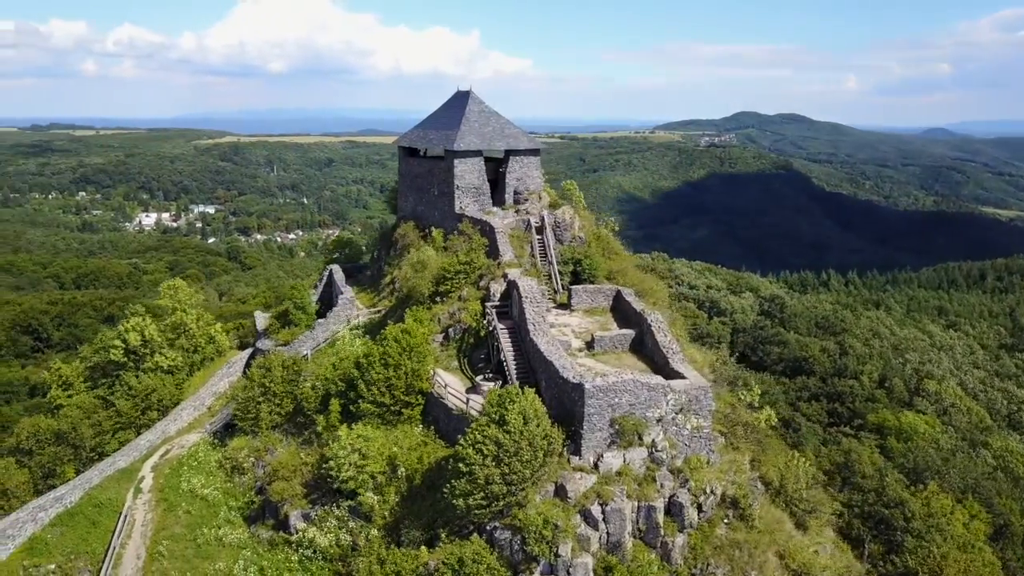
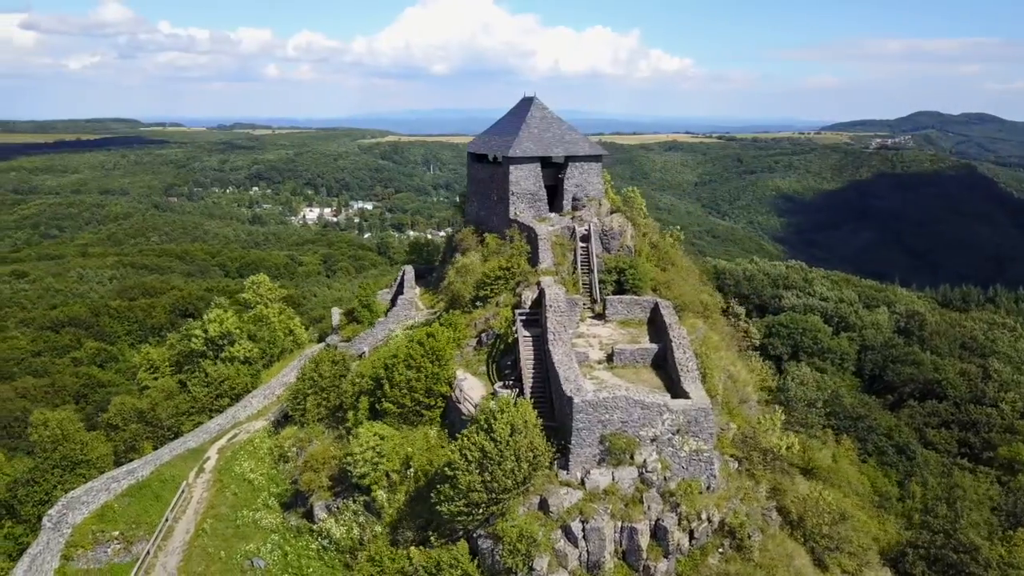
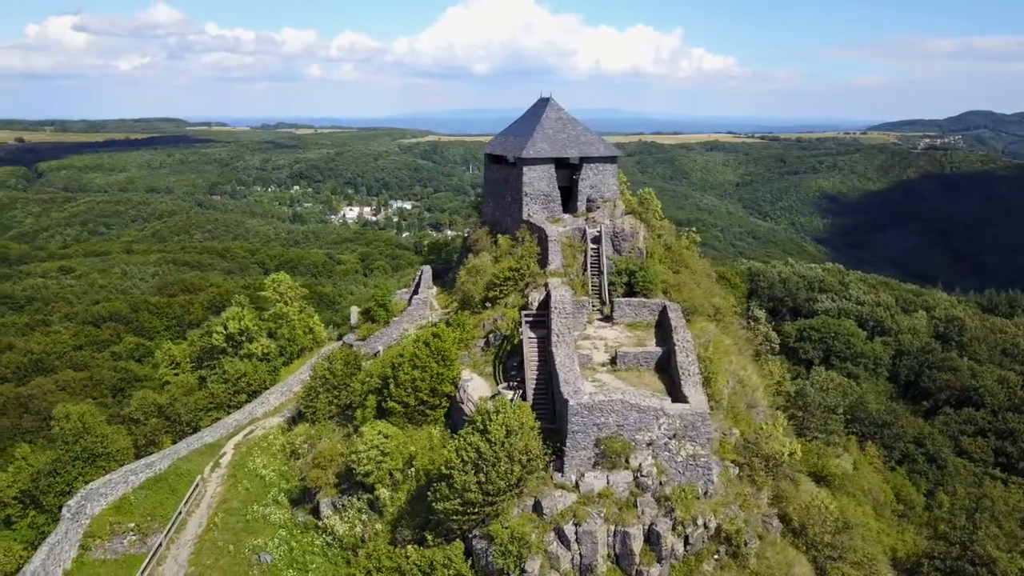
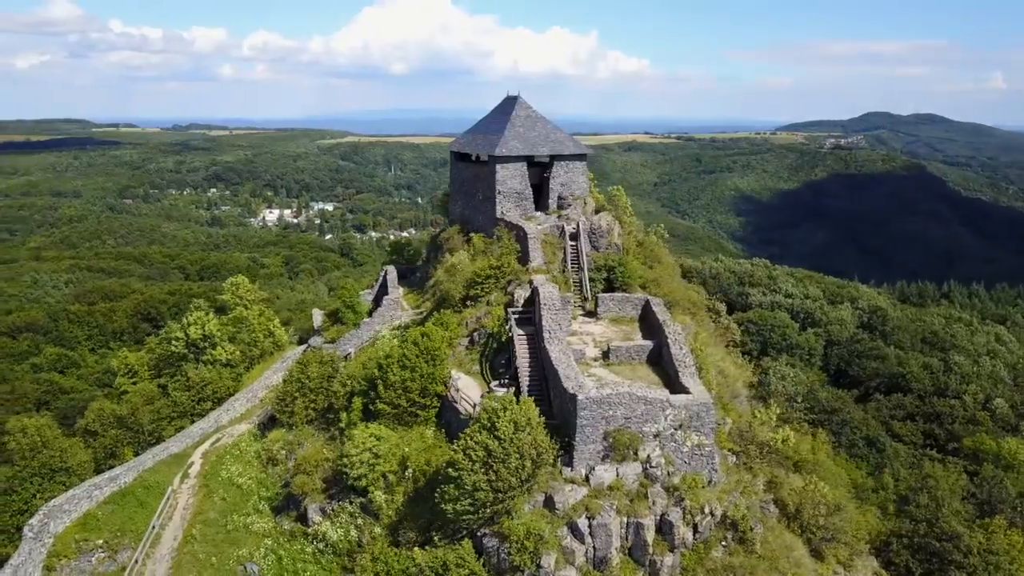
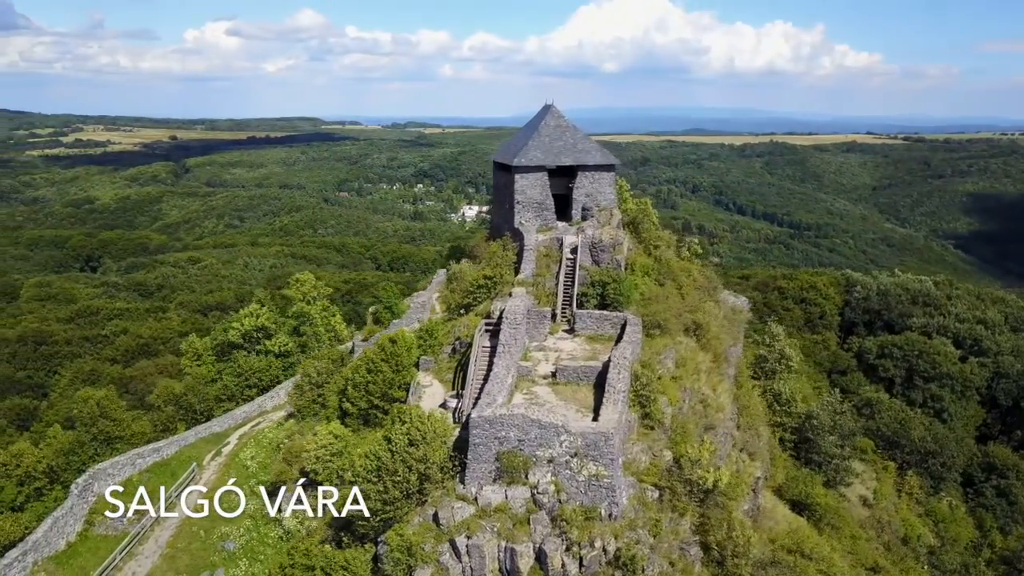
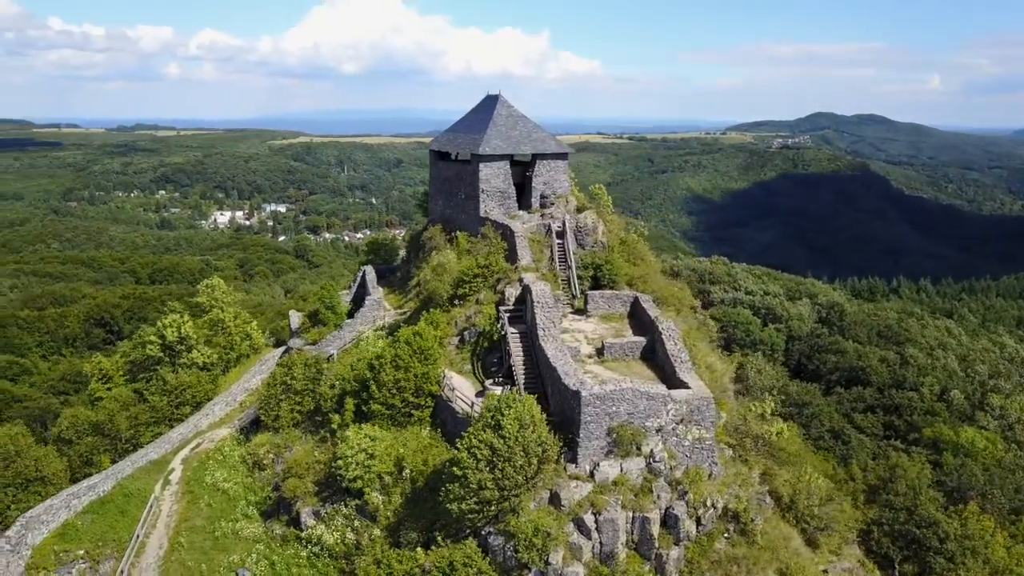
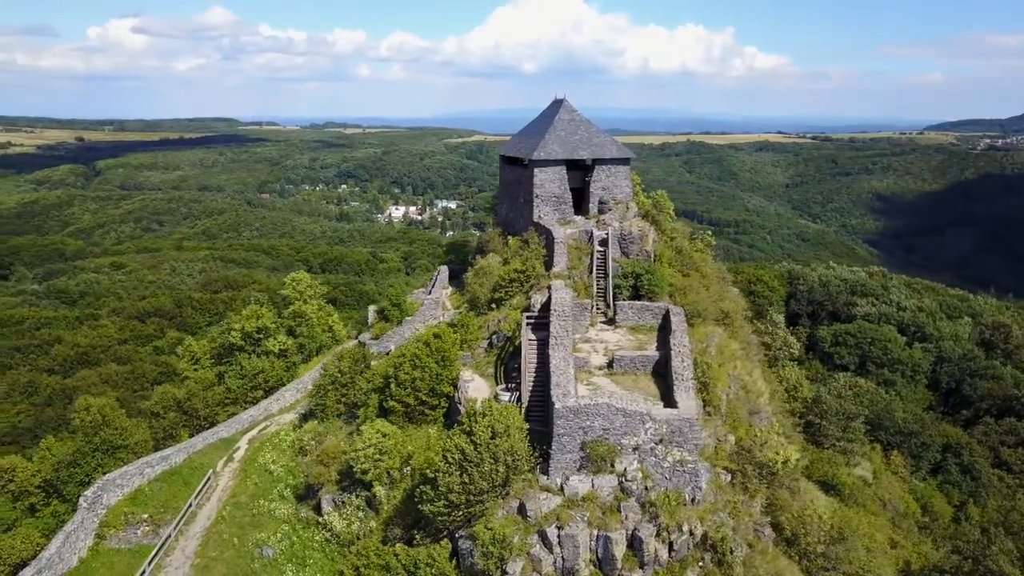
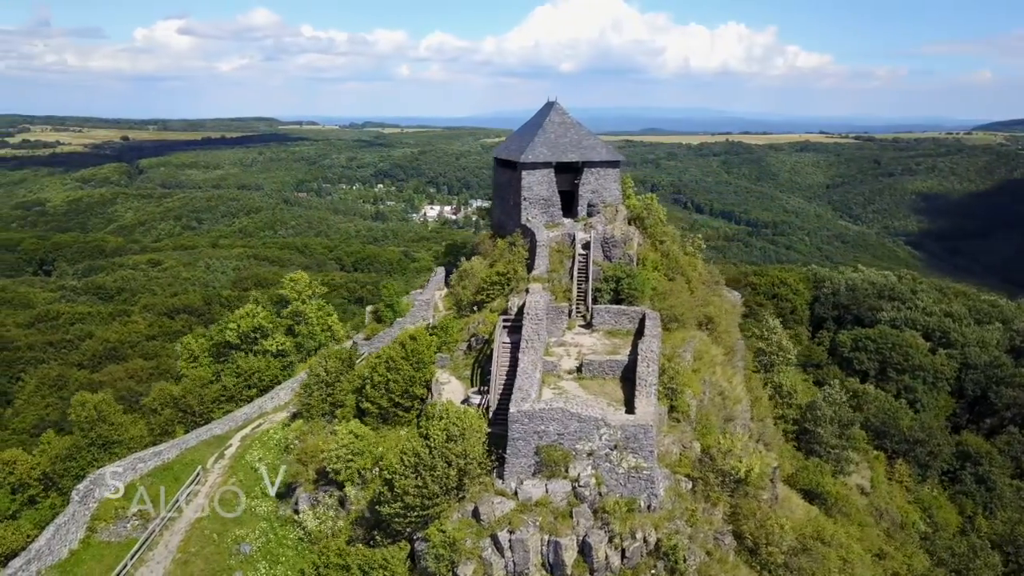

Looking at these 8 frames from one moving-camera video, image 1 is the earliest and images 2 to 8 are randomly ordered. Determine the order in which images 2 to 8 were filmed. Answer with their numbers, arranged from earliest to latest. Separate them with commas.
6, 4, 2, 3, 7, 8, 5
